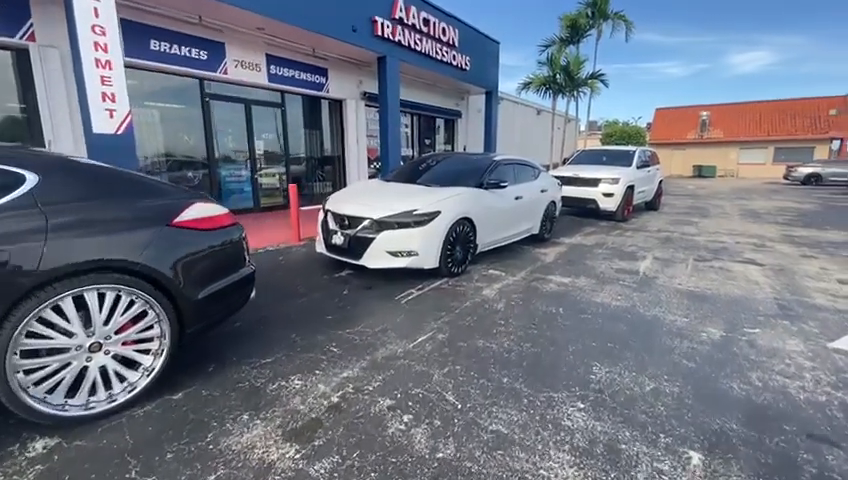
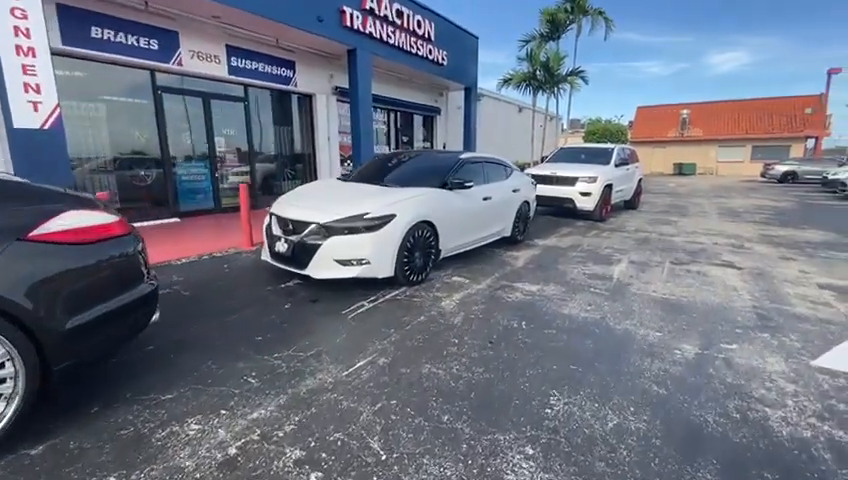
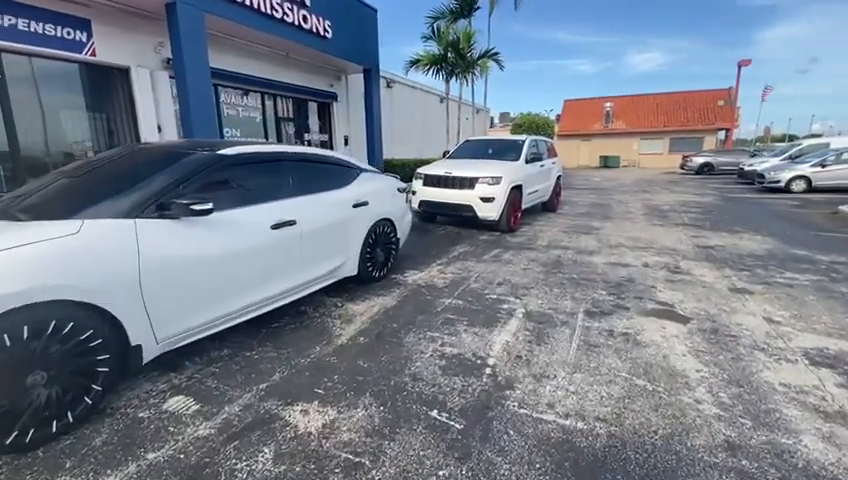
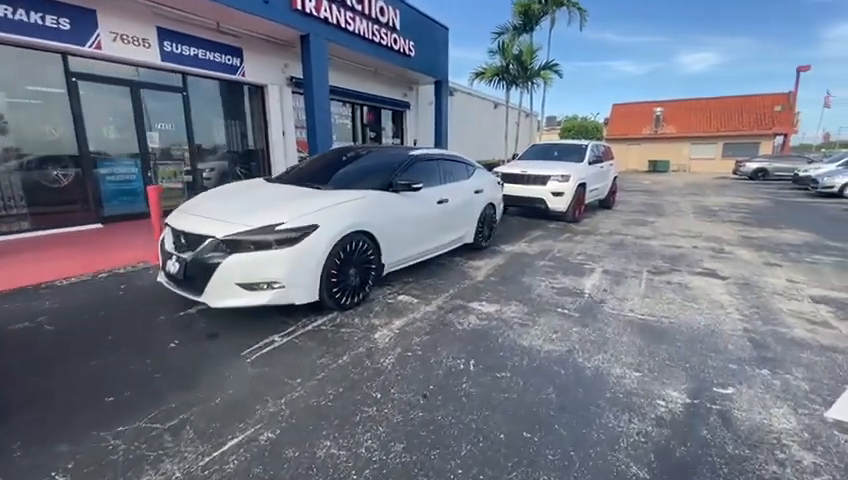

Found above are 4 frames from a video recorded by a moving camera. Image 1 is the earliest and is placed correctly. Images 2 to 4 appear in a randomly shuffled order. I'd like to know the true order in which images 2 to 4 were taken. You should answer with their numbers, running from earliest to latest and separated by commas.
2, 4, 3
